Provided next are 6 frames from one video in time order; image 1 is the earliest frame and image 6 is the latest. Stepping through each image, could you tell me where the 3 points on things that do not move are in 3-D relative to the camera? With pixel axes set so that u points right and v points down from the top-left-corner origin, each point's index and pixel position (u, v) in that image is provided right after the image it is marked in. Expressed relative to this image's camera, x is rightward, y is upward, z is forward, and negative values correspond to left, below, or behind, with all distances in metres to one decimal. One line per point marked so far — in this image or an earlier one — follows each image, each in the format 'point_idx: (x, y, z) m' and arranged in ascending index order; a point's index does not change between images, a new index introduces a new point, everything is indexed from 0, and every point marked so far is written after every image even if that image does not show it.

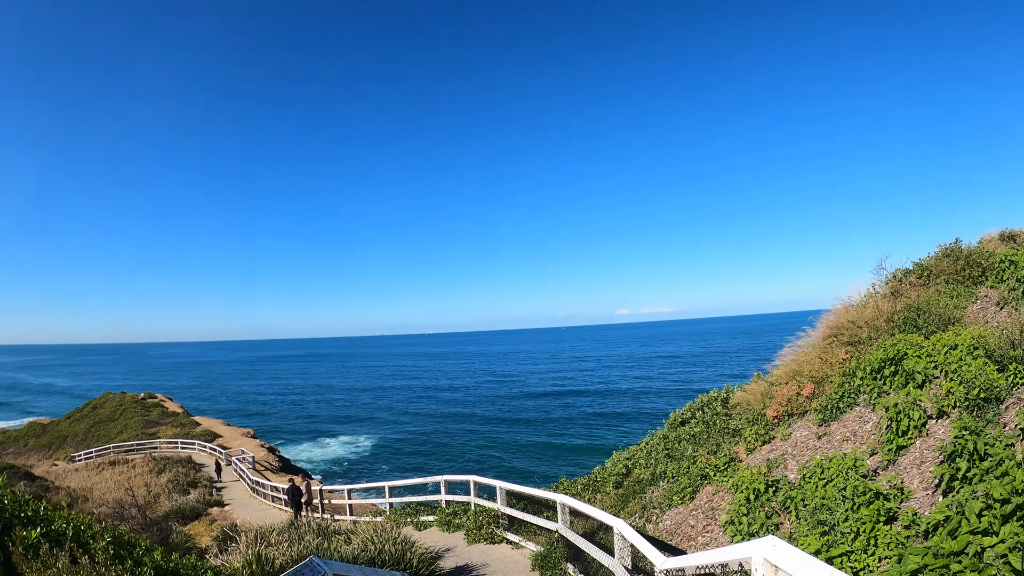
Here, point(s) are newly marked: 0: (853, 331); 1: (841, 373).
0: (+7.0, -0.9, +10.1) m
1: (+6.1, -1.5, +9.0) m
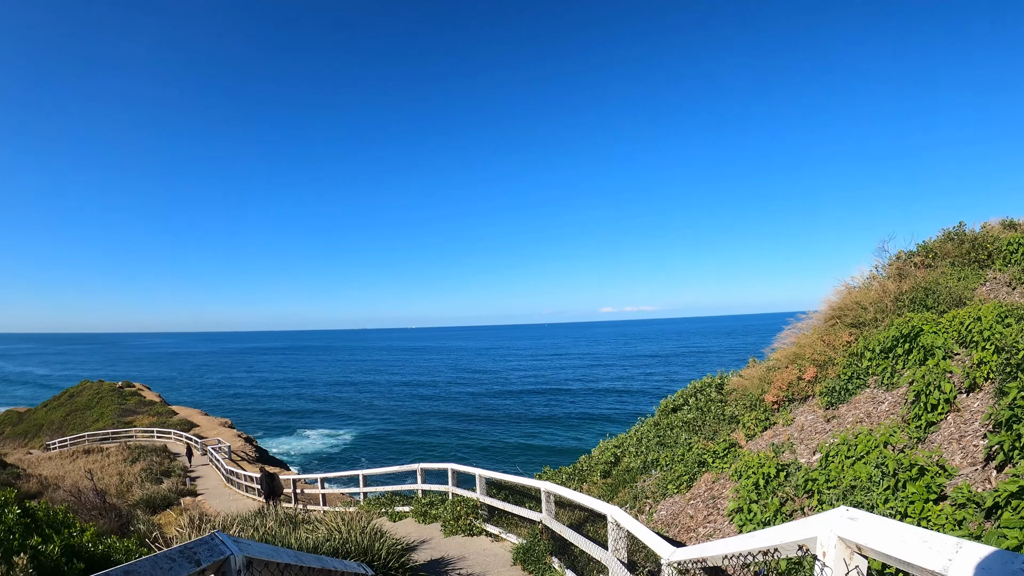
0: (+6.7, -0.5, +9.5) m
1: (+5.8, -1.1, +8.4) m
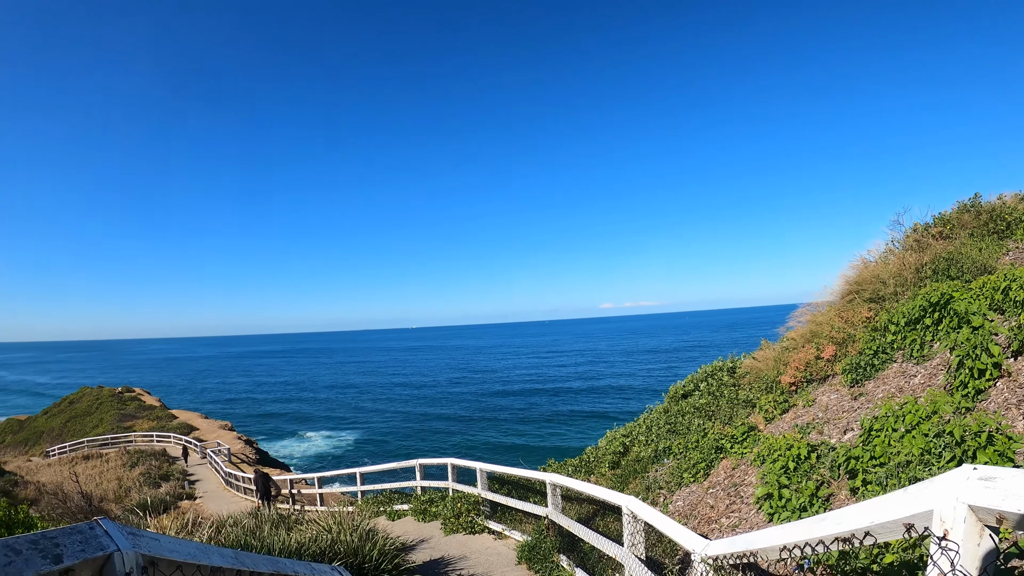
0: (+6.7, 0.0, +9.0) m
1: (+5.8, -0.7, +7.9) m
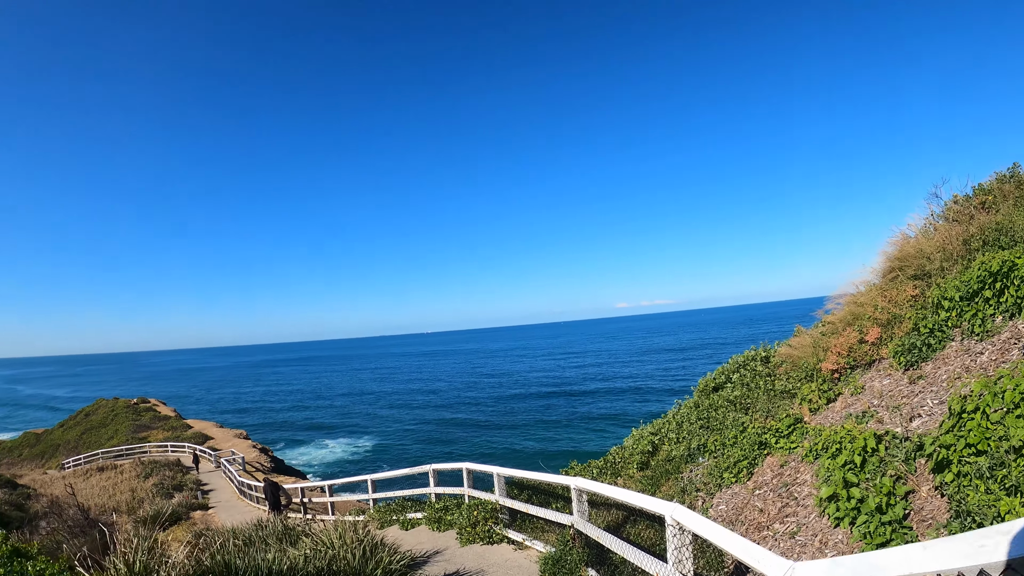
0: (+6.9, +0.4, +8.3) m
1: (+6.0, -0.3, +7.2) m
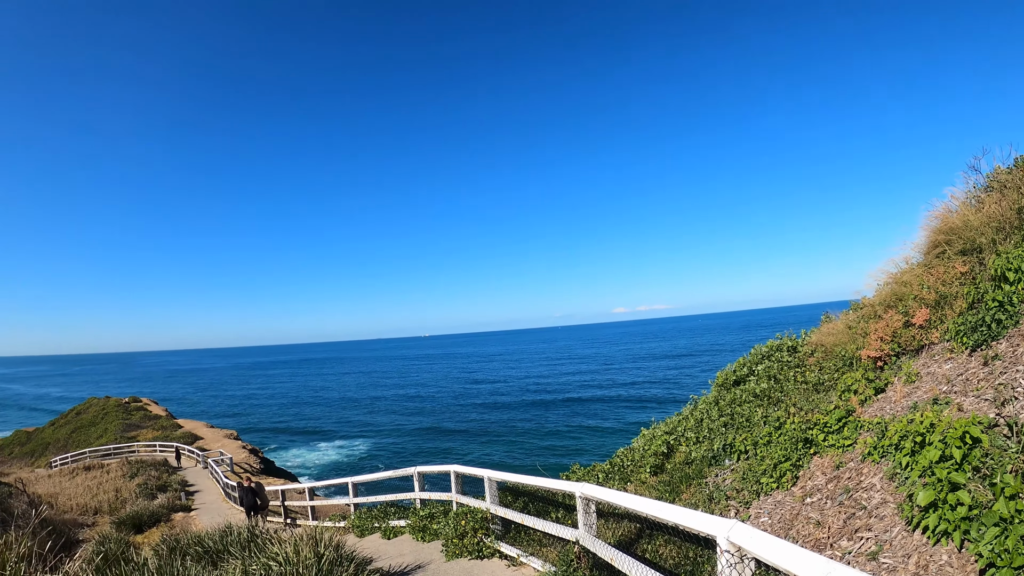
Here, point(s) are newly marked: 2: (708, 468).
0: (+6.8, +0.6, +7.3) m
1: (+6.0, -0.1, +6.2) m
2: (+2.4, -2.3, +6.1) m
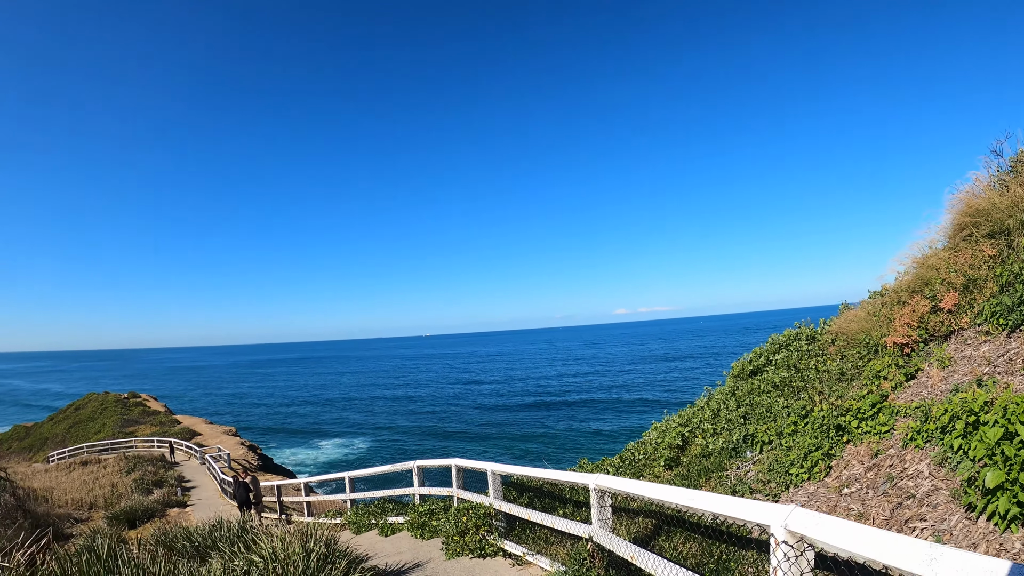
0: (+6.9, +0.8, +6.9) m
1: (+6.1, +0.1, +5.8) m
2: (+2.5, -2.1, +5.7) m
